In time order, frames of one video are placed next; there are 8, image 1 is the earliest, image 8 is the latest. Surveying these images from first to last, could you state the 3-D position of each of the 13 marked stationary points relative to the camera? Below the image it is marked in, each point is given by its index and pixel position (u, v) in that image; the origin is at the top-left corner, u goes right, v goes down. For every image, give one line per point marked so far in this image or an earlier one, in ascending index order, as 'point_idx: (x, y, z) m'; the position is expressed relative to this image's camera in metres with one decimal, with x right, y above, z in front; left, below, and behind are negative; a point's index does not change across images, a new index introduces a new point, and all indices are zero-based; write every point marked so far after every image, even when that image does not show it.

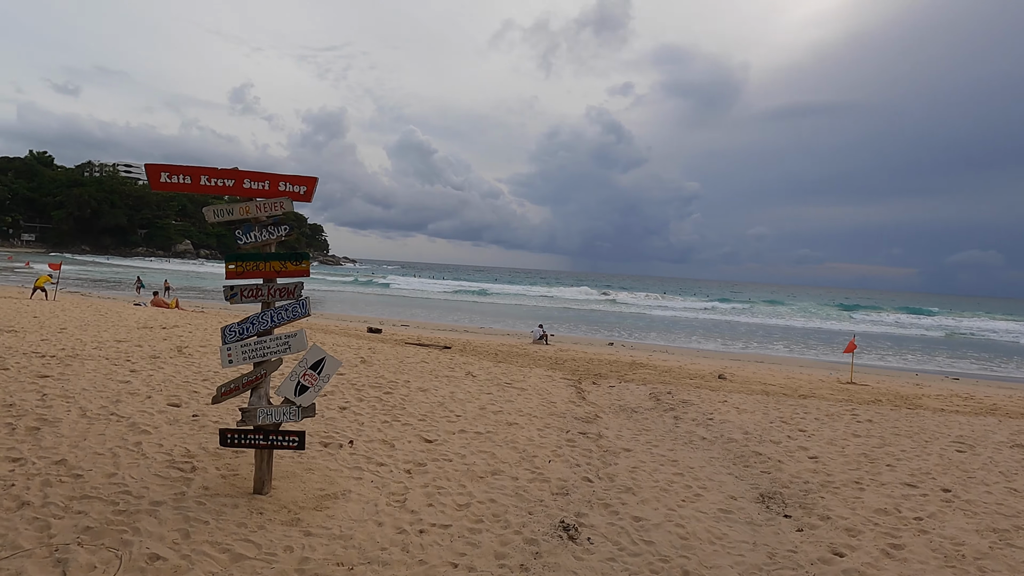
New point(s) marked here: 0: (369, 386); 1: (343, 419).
0: (-1.7, -1.2, +8.0) m
1: (-1.6, -1.3, +6.3) m
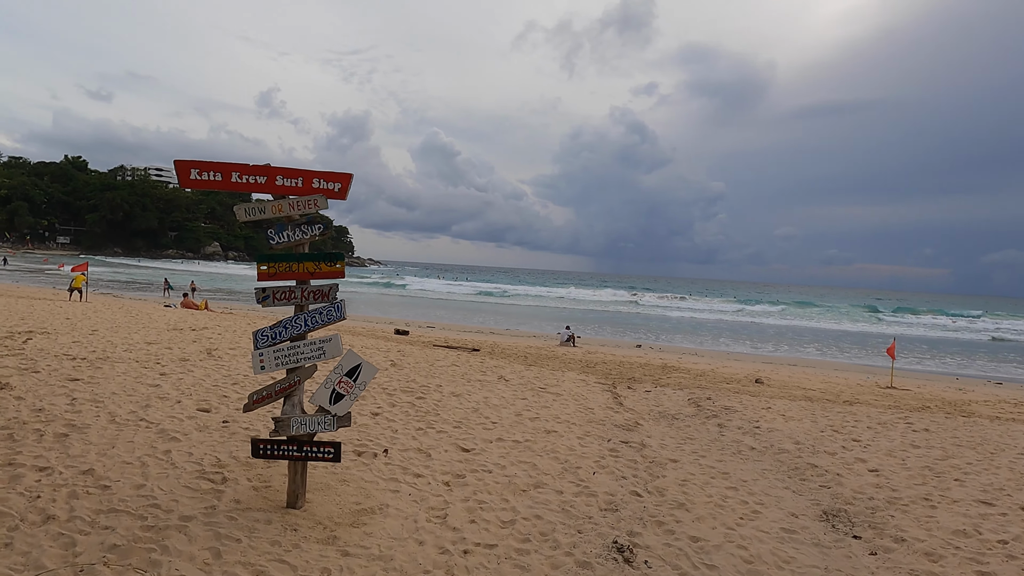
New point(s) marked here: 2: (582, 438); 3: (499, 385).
0: (-1.3, -1.2, +7.8) m
1: (-1.3, -1.3, +6.1) m
2: (+0.7, -1.4, +6.3) m
3: (-0.2, -1.3, +9.0) m
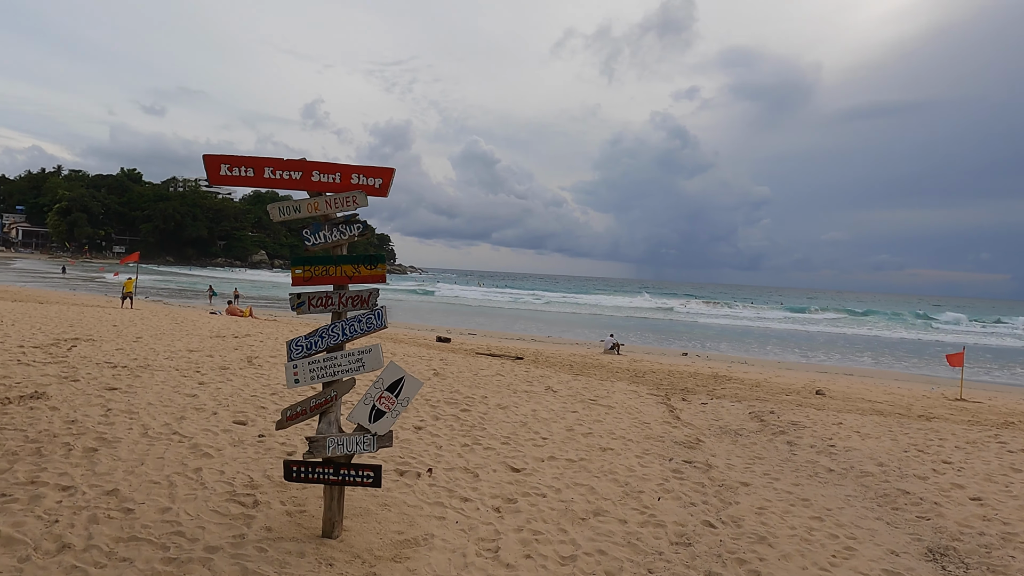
0: (-0.8, -1.3, +7.4) m
1: (-0.8, -1.3, +5.7) m
2: (+1.1, -1.5, +5.8) m
3: (+0.5, -1.4, +8.5) m
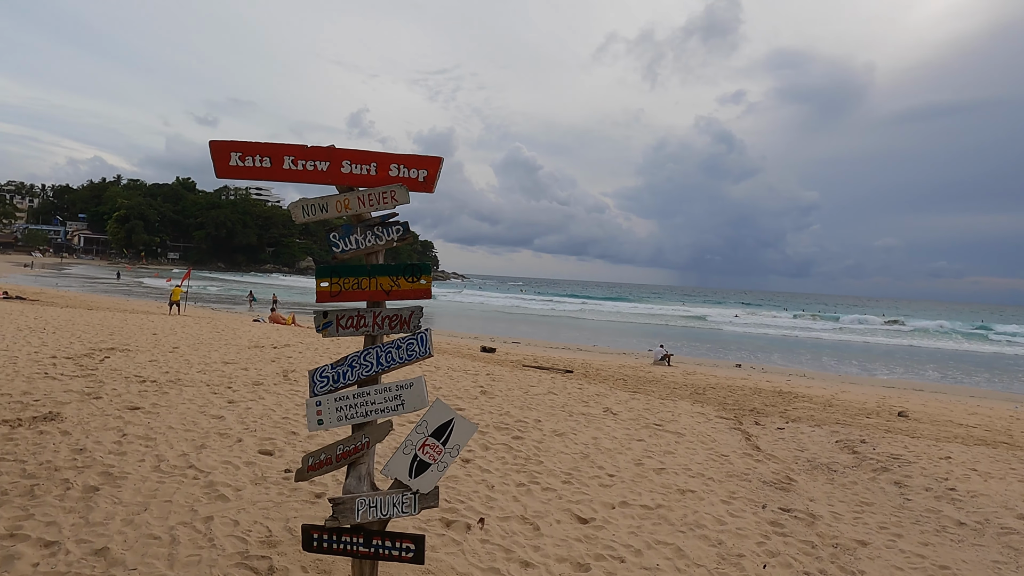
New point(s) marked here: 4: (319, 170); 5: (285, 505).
0: (-0.2, -1.4, +6.6) m
1: (-0.3, -1.4, +4.9) m
2: (+1.6, -1.6, +4.9) m
3: (+1.1, -1.5, +7.6) m
4: (-0.9, +0.6, +3.2) m
5: (-1.4, -1.3, +4.1) m
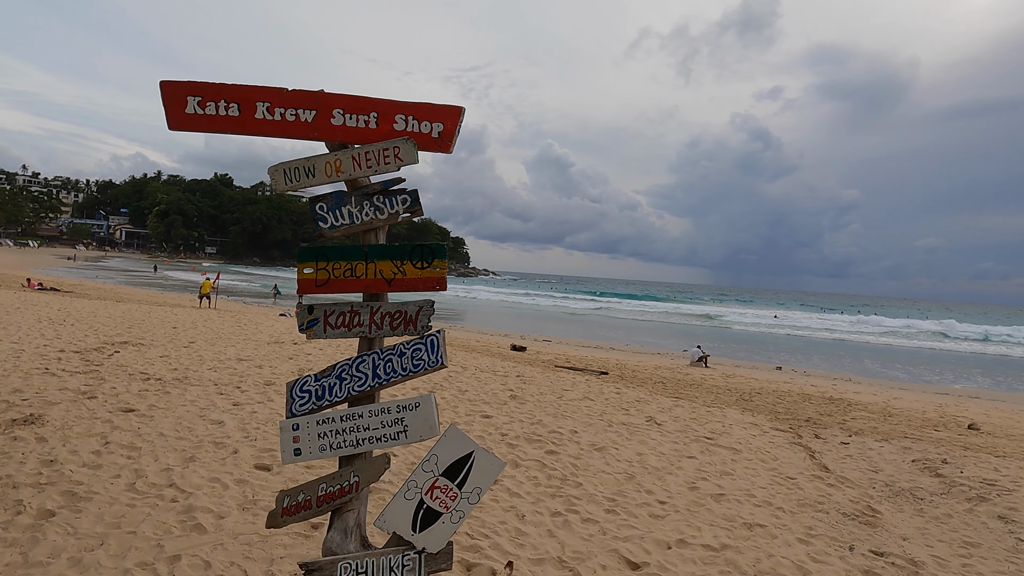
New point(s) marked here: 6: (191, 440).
0: (+0.1, -1.4, +5.9) m
1: (-0.1, -1.4, +4.2) m
2: (+1.8, -1.6, +4.0) m
3: (+1.5, -1.5, +6.8) m
4: (-0.8, +0.6, +2.4) m
5: (-1.2, -1.3, +3.4) m
6: (-2.5, -1.2, +5.0) m
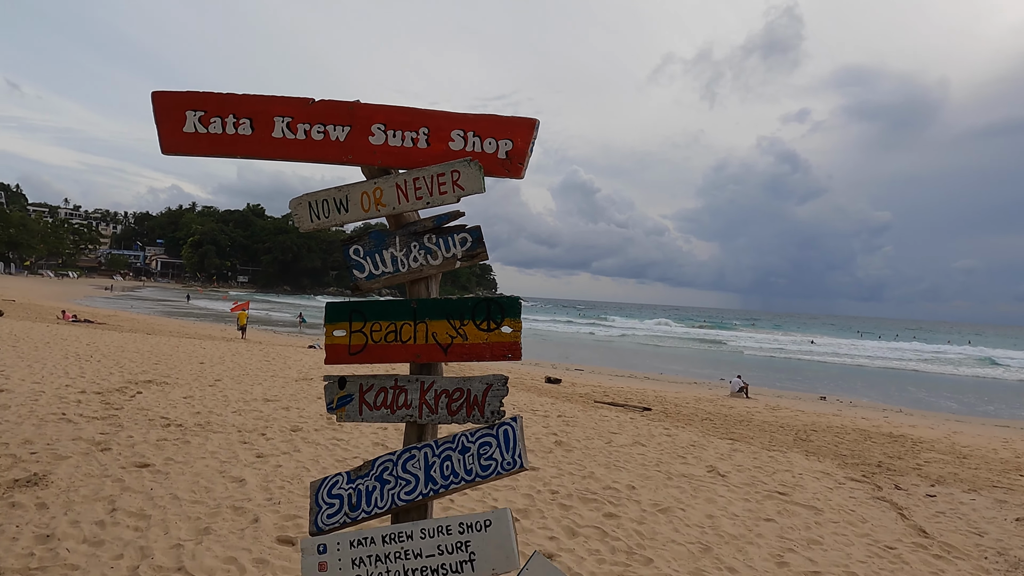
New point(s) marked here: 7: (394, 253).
0: (+0.5, -1.7, +5.2) m
1: (+0.2, -1.6, +3.5) m
2: (+2.2, -1.8, +3.3) m
3: (+1.9, -1.8, +6.1) m
4: (-0.5, +0.4, +1.9) m
5: (-0.9, -1.5, +2.8) m
6: (-2.1, -1.5, +4.5) m
7: (-0.3, +0.1, +1.9) m
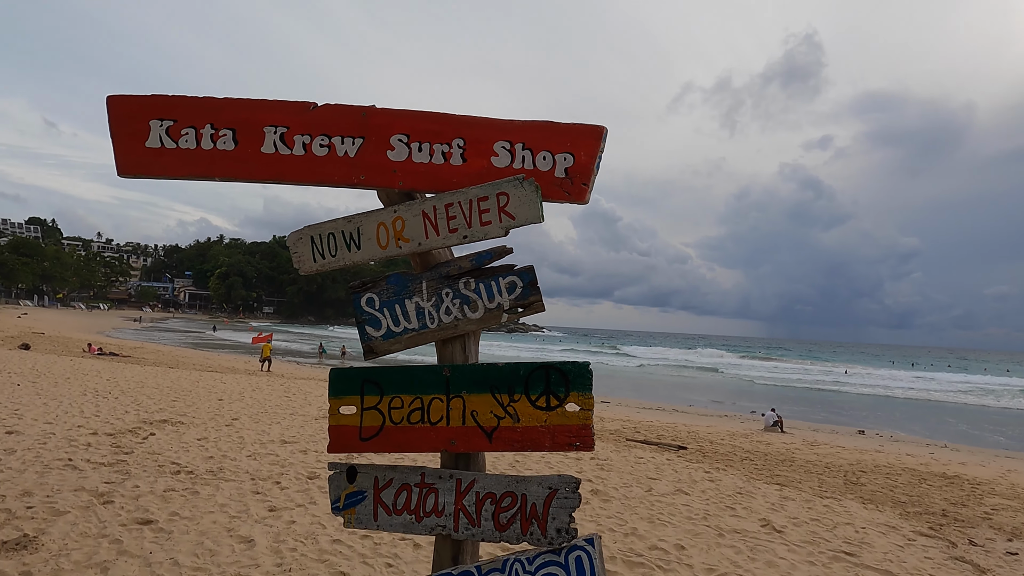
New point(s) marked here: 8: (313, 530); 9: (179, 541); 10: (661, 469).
0: (+0.8, -2.0, +4.6) m
1: (+0.4, -1.8, +3.0) m
2: (+2.4, -2.0, +2.7) m
3: (+2.2, -2.1, +5.4) m
4: (-0.4, +0.3, +1.5) m
5: (-0.7, -1.7, +2.3) m
6: (-1.8, -1.7, +4.0) m
7: (-0.2, 0.0, +1.4) m
8: (-1.5, -1.8, +5.0) m
9: (-2.3, -1.7, +4.5) m
10: (+2.0, -2.4, +8.7) m
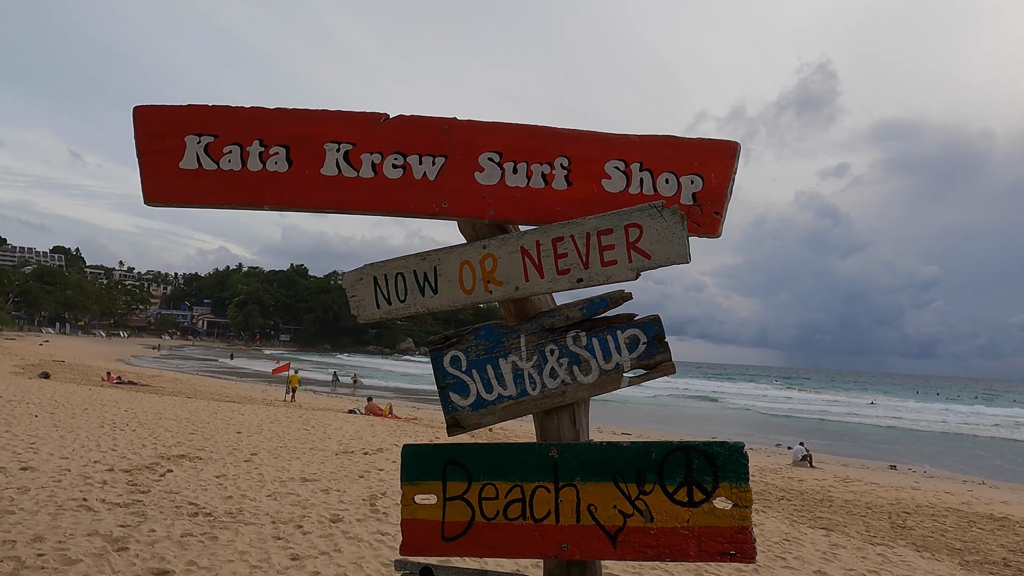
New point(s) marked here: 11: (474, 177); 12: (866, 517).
0: (+1.1, -2.2, +4.2) m
1: (+0.7, -2.0, +2.6) m
2: (+2.6, -2.1, +2.2) m
3: (+2.5, -2.4, +5.0) m
4: (-0.2, +0.2, +1.2) m
5: (-0.5, -1.8, +1.9) m
6: (-1.6, -1.9, +3.7) m
7: (0.0, -0.1, +1.1) m
8: (-1.2, -2.1, +4.6) m
9: (-2.0, -2.0, +4.2) m
10: (+2.3, -2.8, +8.2) m
11: (-0.1, +0.2, +1.2) m
12: (+5.6, -3.6, +10.5) m
